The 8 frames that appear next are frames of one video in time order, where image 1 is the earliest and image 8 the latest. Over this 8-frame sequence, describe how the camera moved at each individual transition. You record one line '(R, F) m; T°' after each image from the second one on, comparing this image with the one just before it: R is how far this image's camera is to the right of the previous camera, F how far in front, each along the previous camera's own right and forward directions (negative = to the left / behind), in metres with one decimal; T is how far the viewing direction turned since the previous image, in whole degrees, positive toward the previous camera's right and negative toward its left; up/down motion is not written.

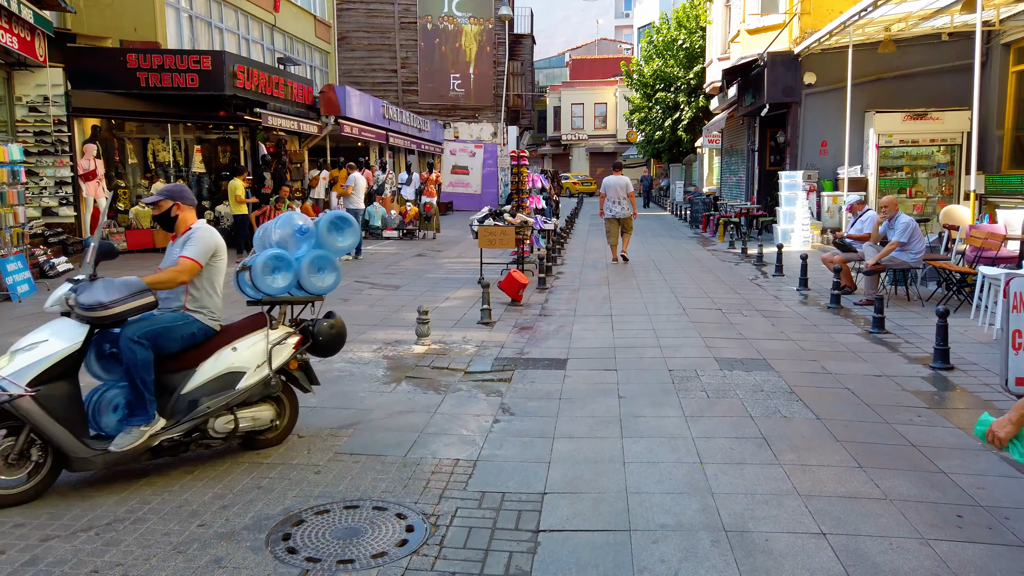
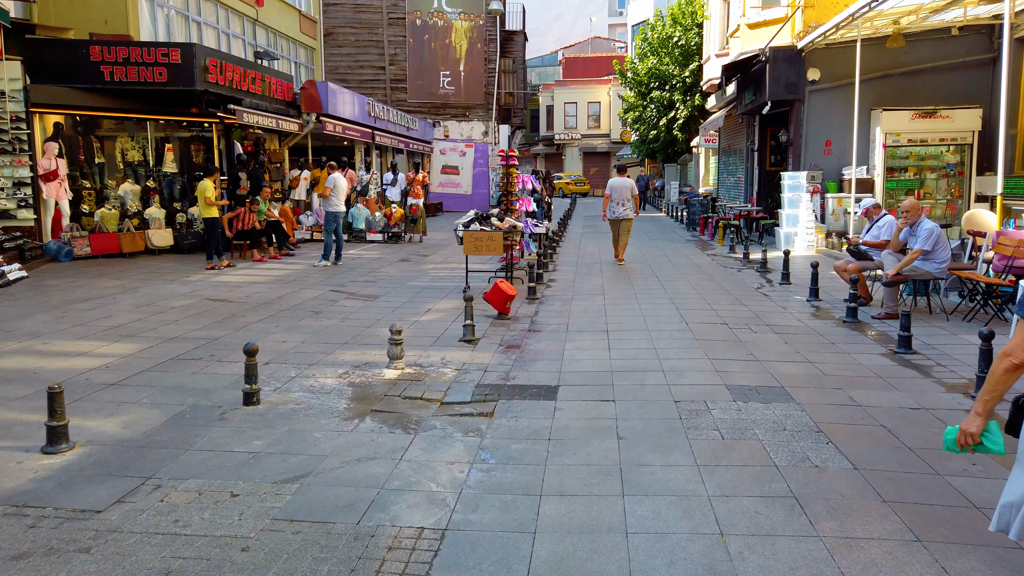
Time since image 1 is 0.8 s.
(+0.1, +0.9) m; 0°
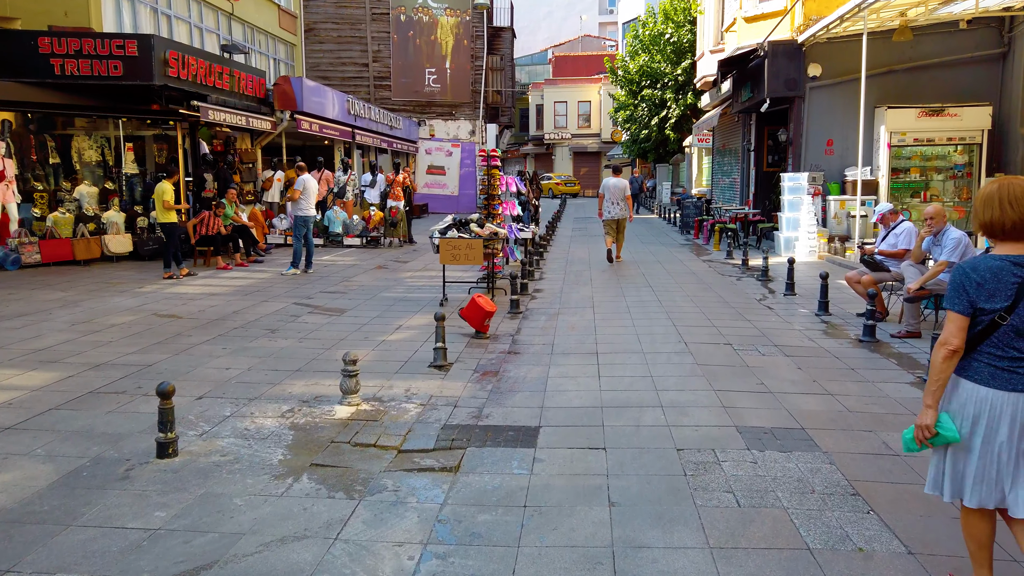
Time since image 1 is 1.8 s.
(+0.1, +0.9) m; +1°
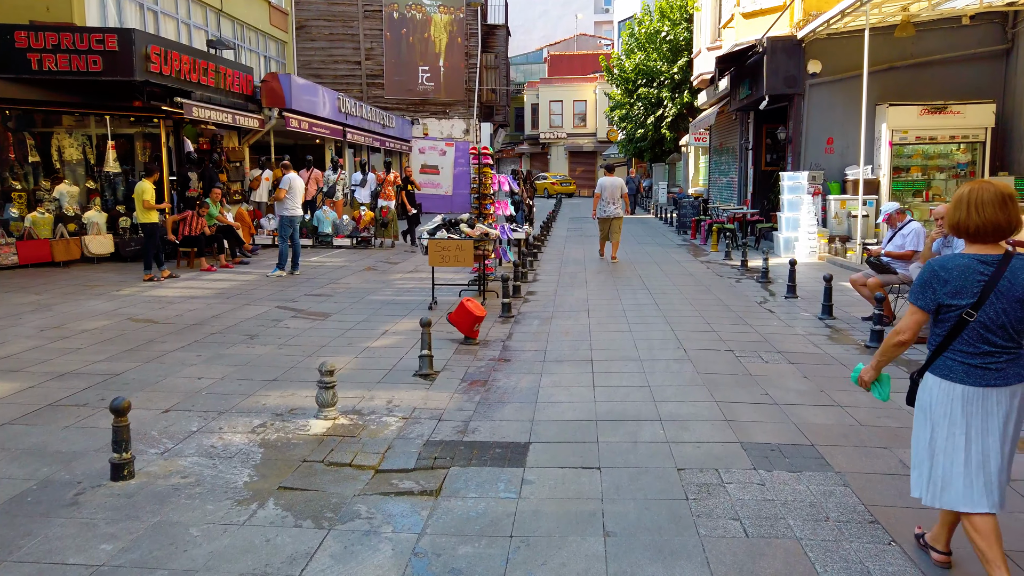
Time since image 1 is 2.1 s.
(+0.1, +0.4) m; 0°
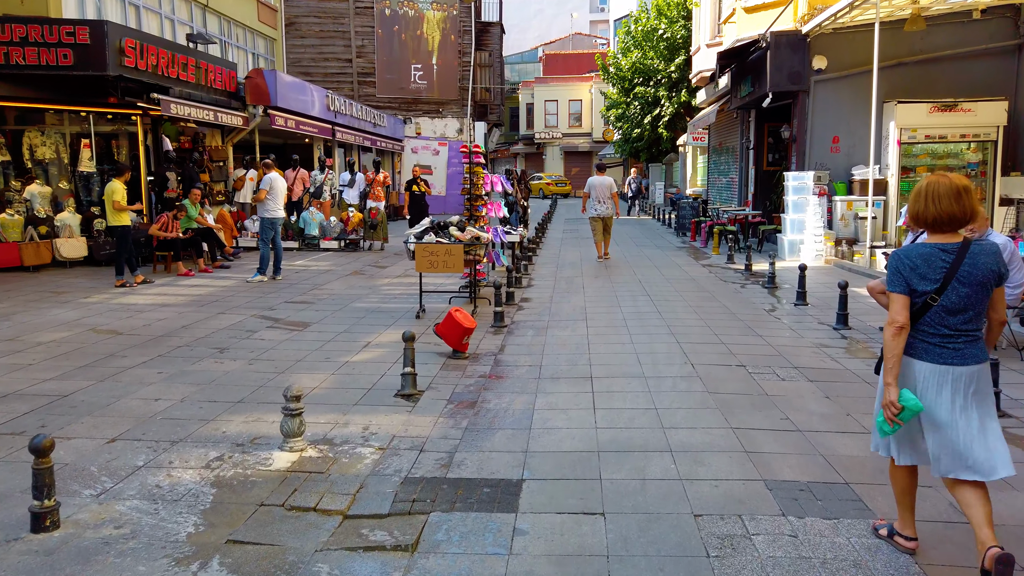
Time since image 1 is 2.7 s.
(0.0, +0.6) m; 0°
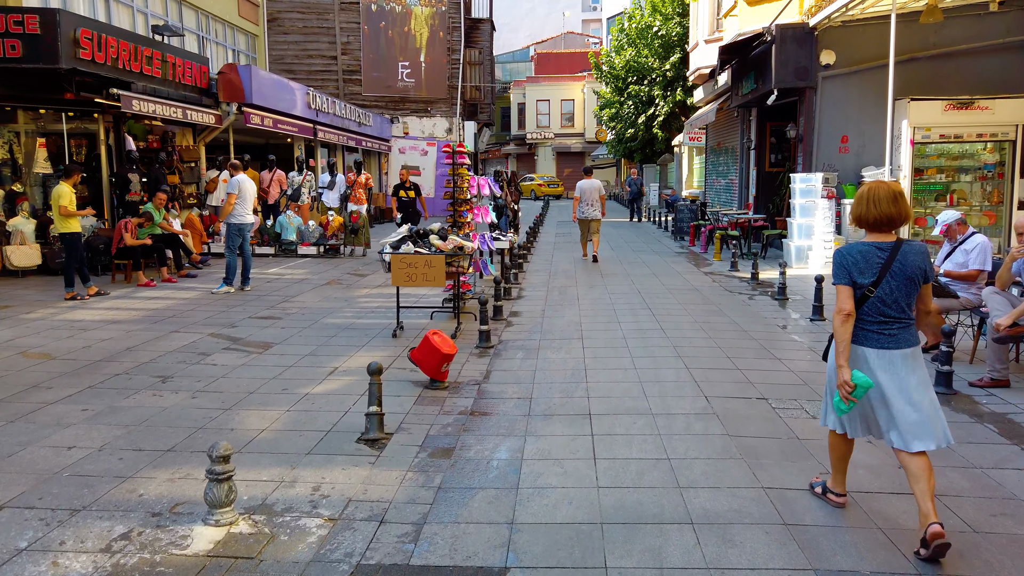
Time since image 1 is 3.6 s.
(+0.1, +0.9) m; +1°
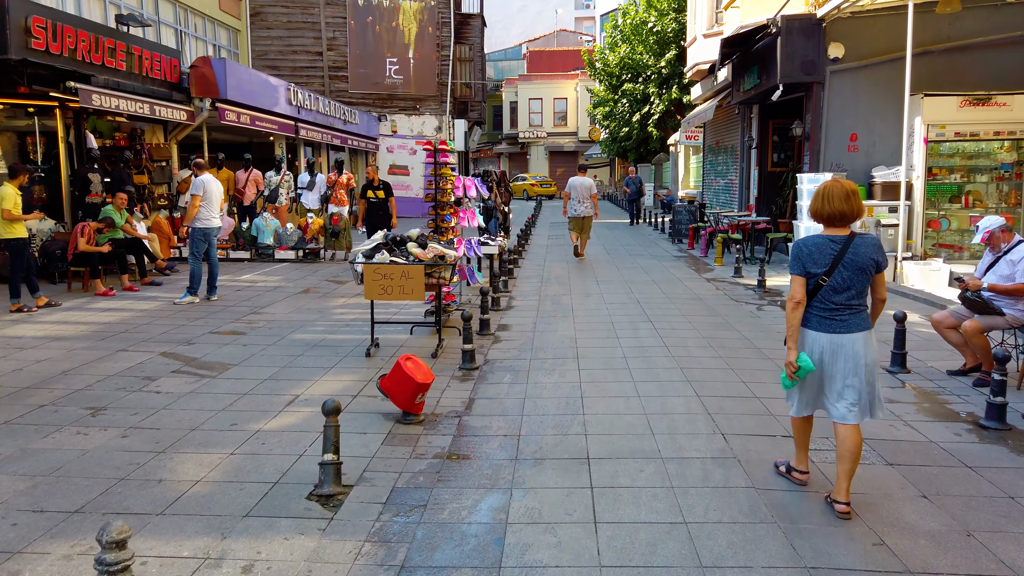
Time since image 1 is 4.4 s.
(+0.1, +0.8) m; +1°
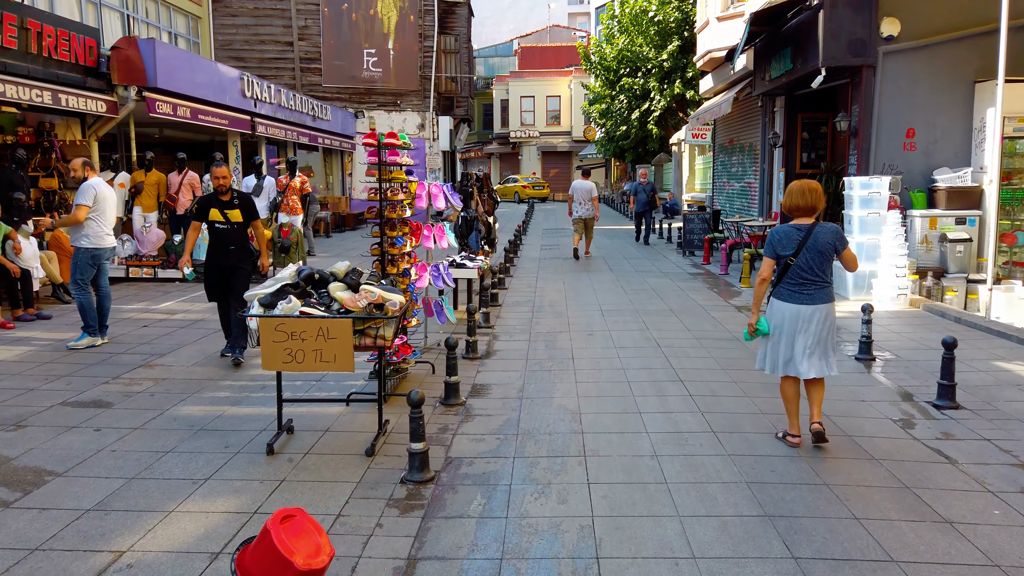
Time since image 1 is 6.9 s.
(+0.1, +2.4) m; +1°
